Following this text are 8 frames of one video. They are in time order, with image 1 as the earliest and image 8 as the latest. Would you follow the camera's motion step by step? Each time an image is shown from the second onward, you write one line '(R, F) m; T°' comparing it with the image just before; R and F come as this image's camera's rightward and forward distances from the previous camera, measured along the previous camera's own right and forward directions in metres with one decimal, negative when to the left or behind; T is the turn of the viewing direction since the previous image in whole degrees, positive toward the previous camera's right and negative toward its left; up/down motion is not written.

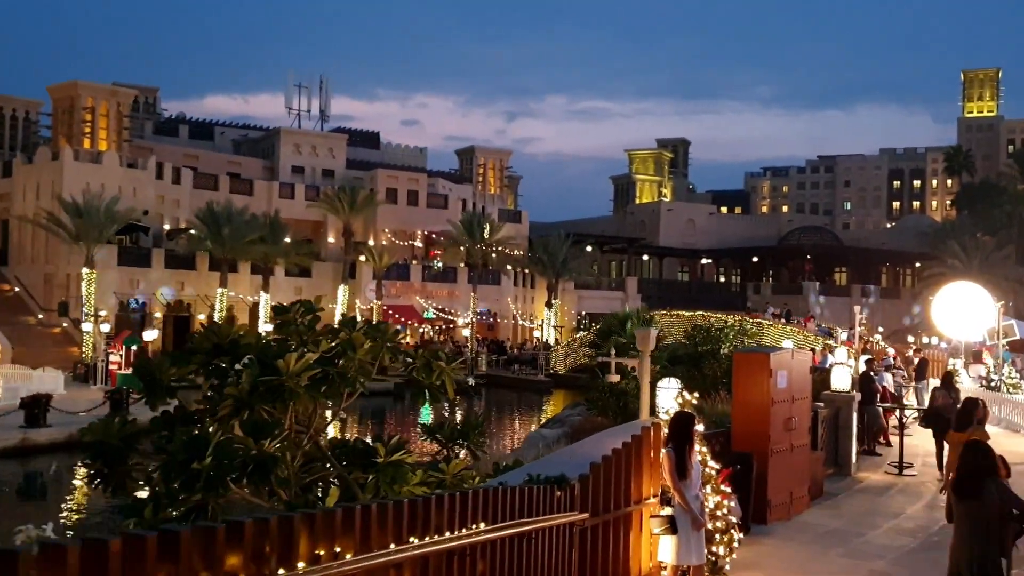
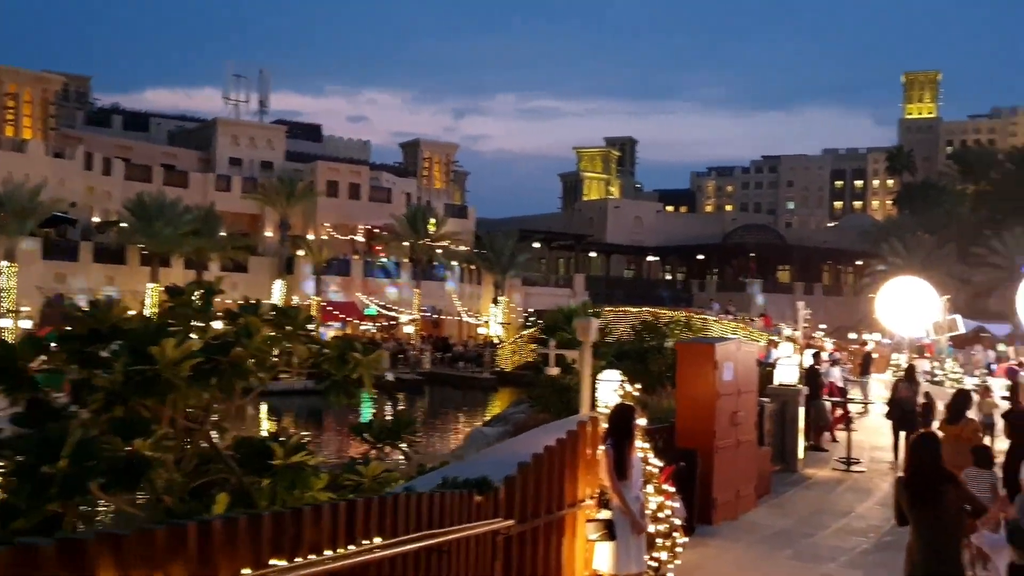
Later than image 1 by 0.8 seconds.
(+0.2, +0.7) m; +3°
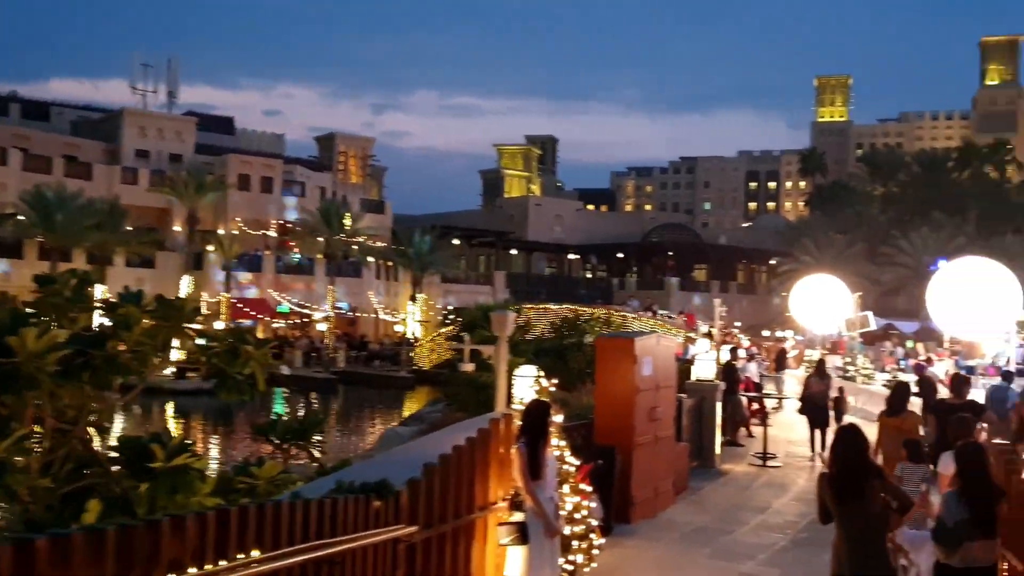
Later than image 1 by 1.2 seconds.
(+0.1, +0.4) m; +5°
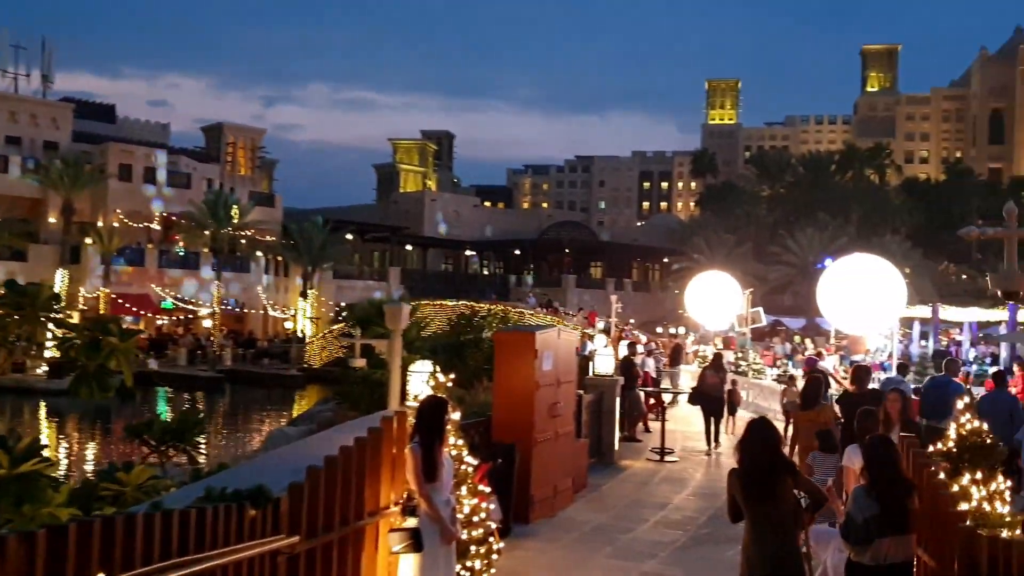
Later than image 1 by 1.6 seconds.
(0.0, +0.4) m; +6°
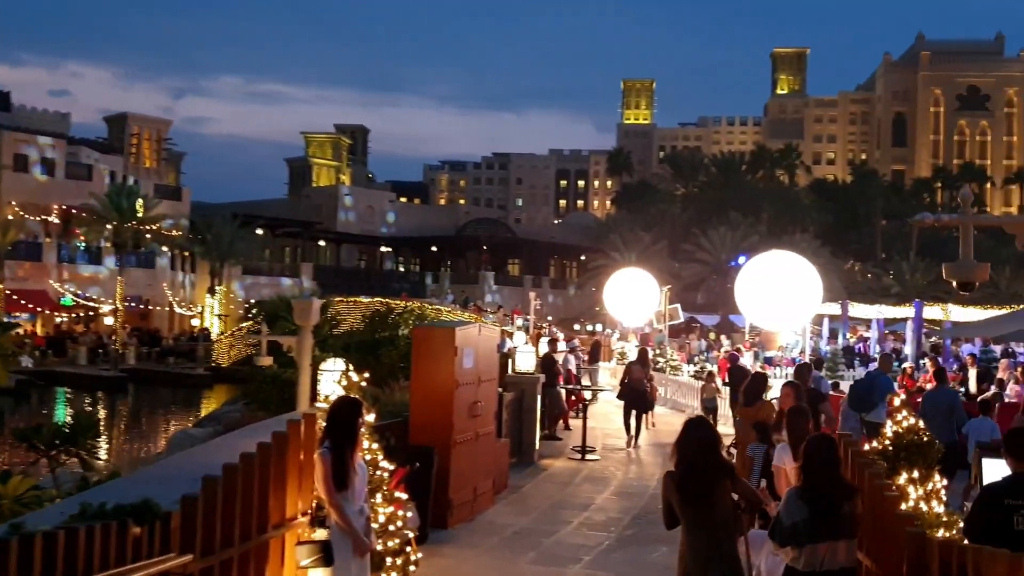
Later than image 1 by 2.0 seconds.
(0.0, +0.4) m; +5°
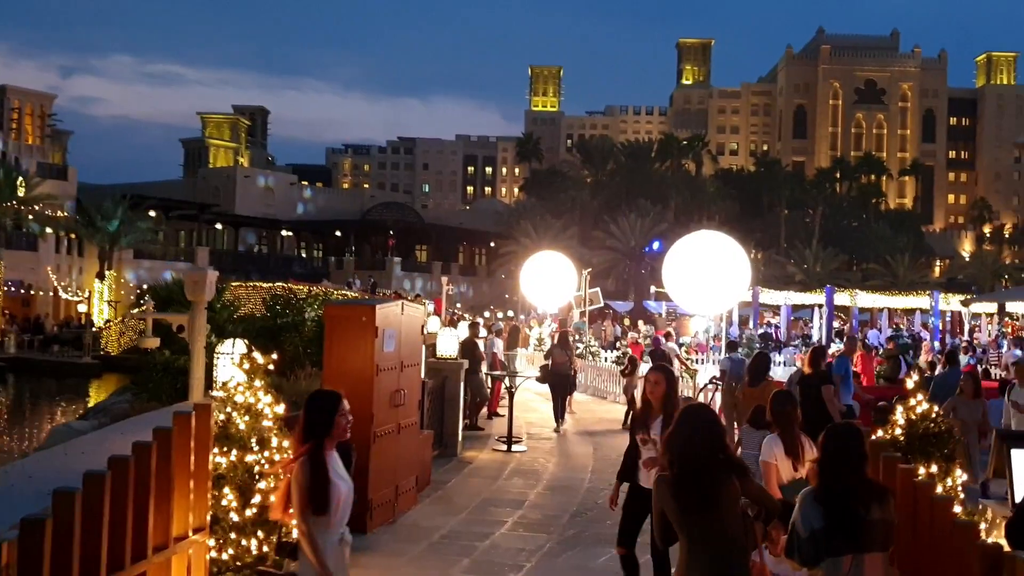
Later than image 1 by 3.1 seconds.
(-0.2, +1.1) m; +6°
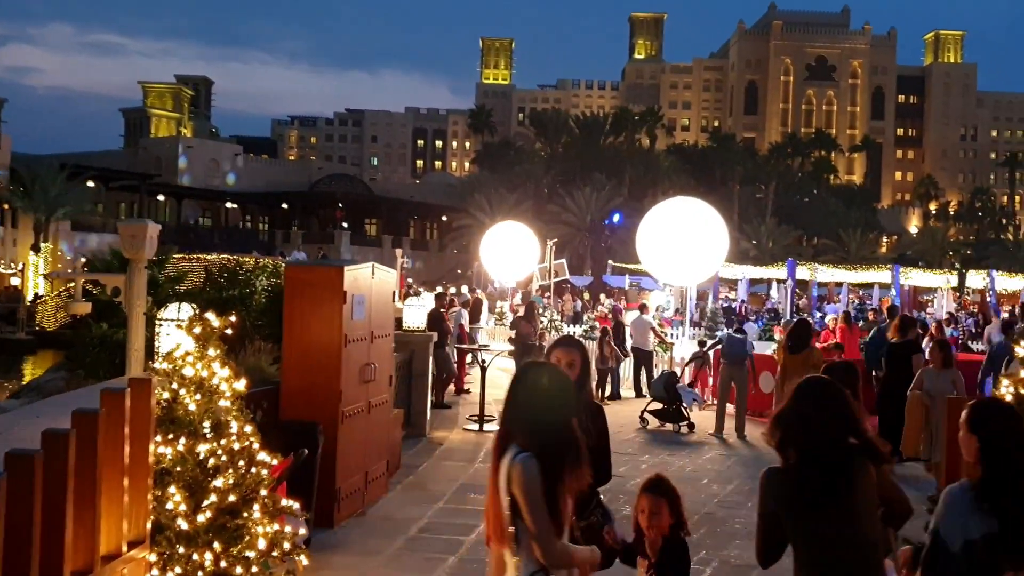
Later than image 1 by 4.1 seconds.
(-0.3, +1.0) m; +3°
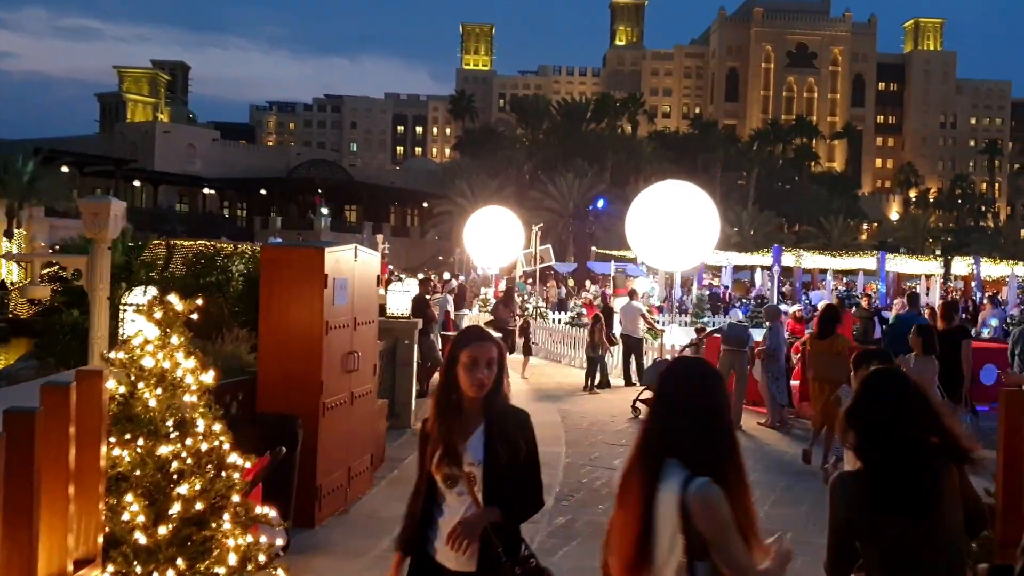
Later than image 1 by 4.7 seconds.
(-0.1, +0.5) m; +1°
